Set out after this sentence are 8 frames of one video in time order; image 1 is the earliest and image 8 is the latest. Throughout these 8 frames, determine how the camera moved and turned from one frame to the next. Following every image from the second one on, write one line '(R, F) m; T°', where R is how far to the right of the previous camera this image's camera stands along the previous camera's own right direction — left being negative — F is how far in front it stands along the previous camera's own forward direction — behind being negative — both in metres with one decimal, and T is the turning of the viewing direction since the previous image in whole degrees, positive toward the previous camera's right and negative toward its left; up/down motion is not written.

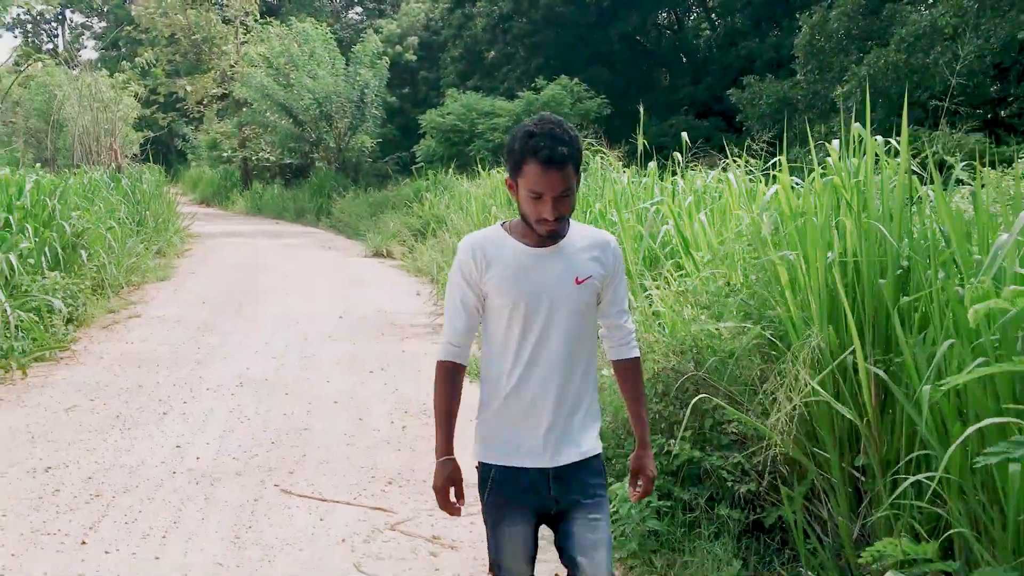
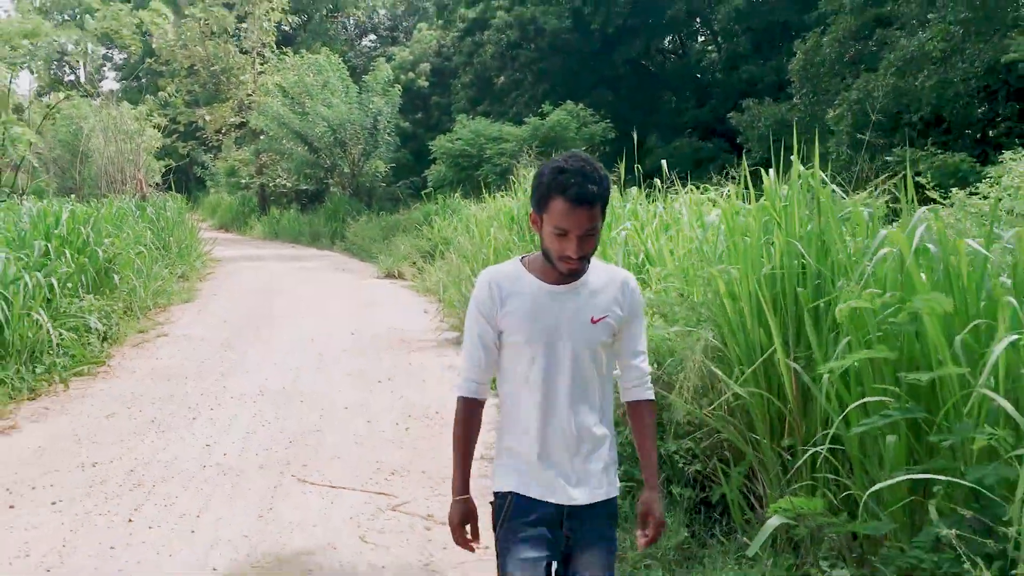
(+0.1, -0.6) m; -1°
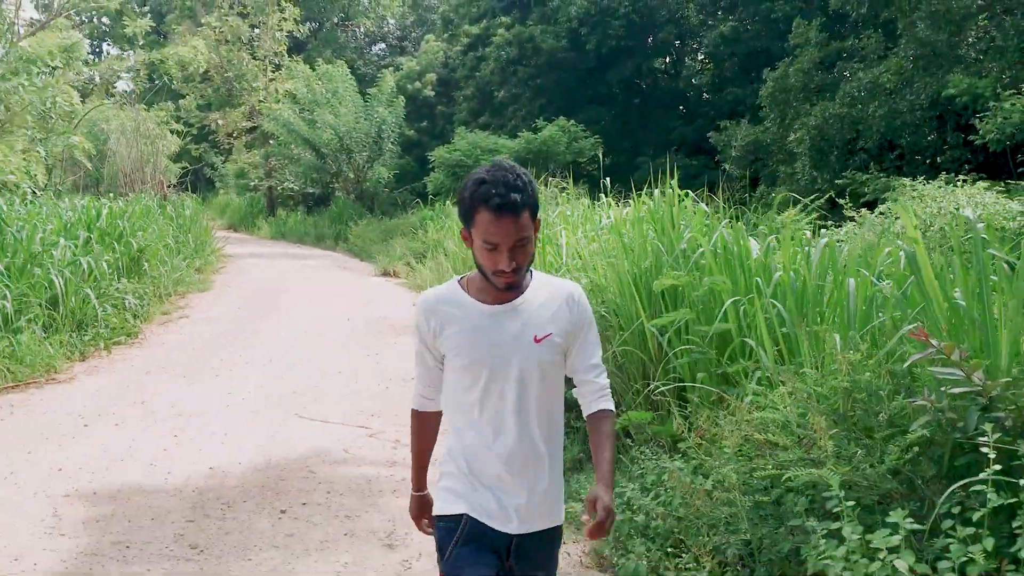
(+0.3, -1.4) m; 0°
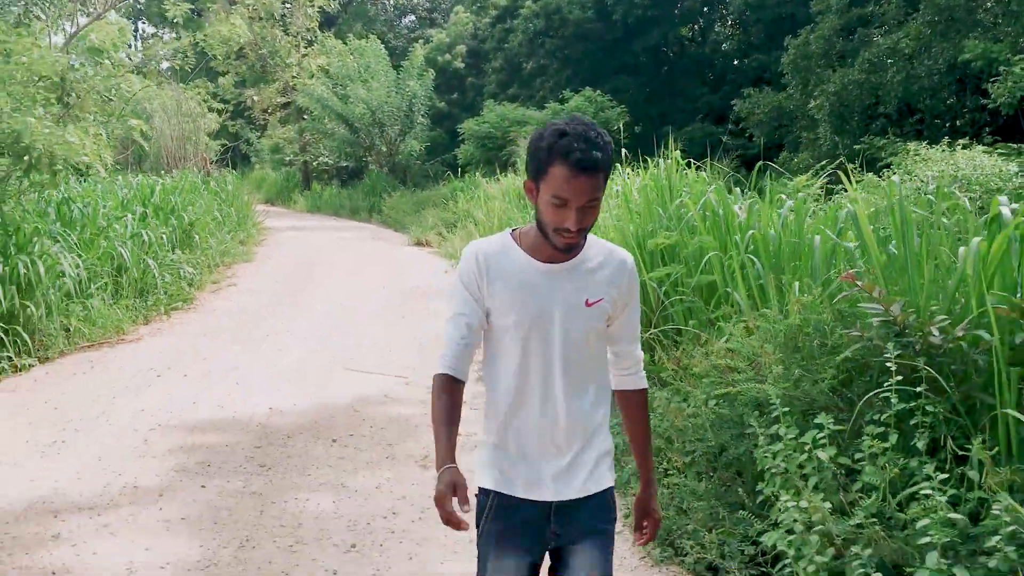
(+0.1, -0.7) m; -2°
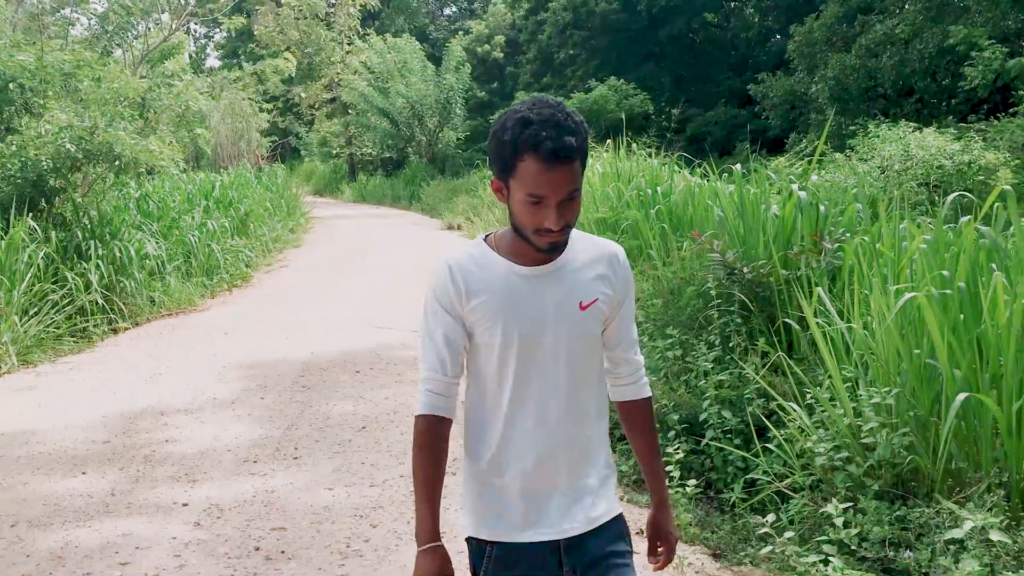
(+0.5, -1.5) m; -3°
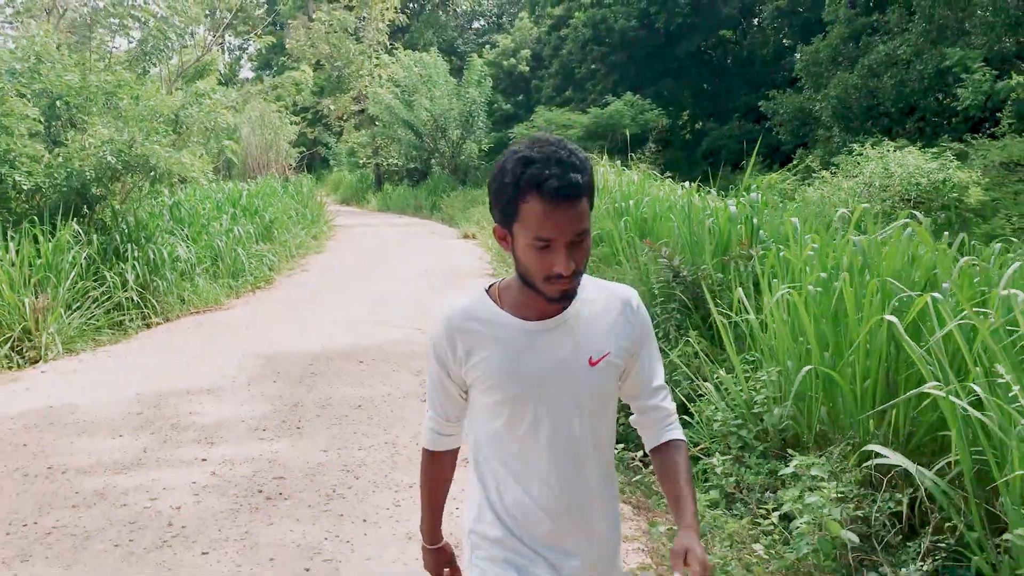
(+0.3, -0.8) m; -2°
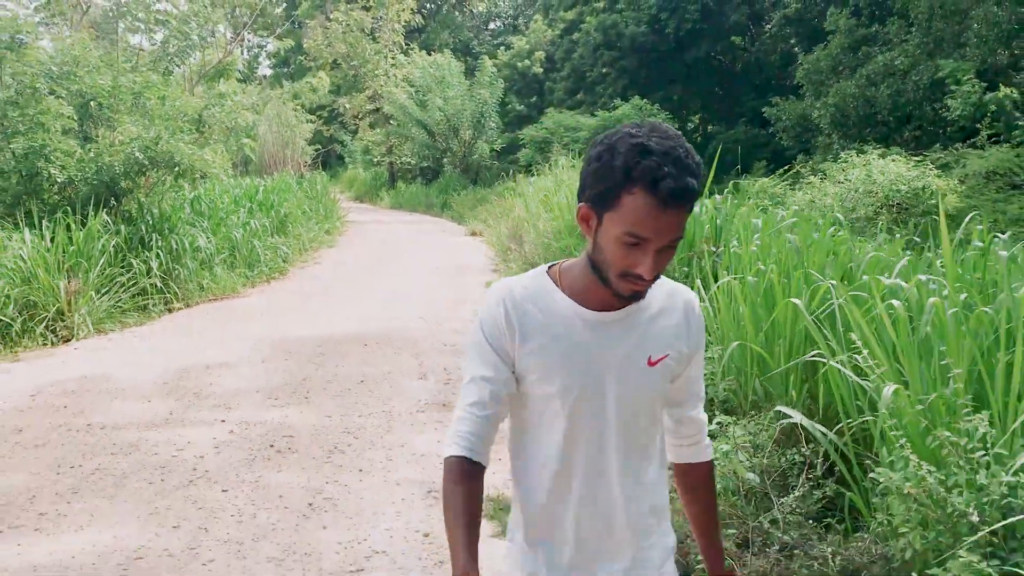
(+0.2, -0.6) m; -1°
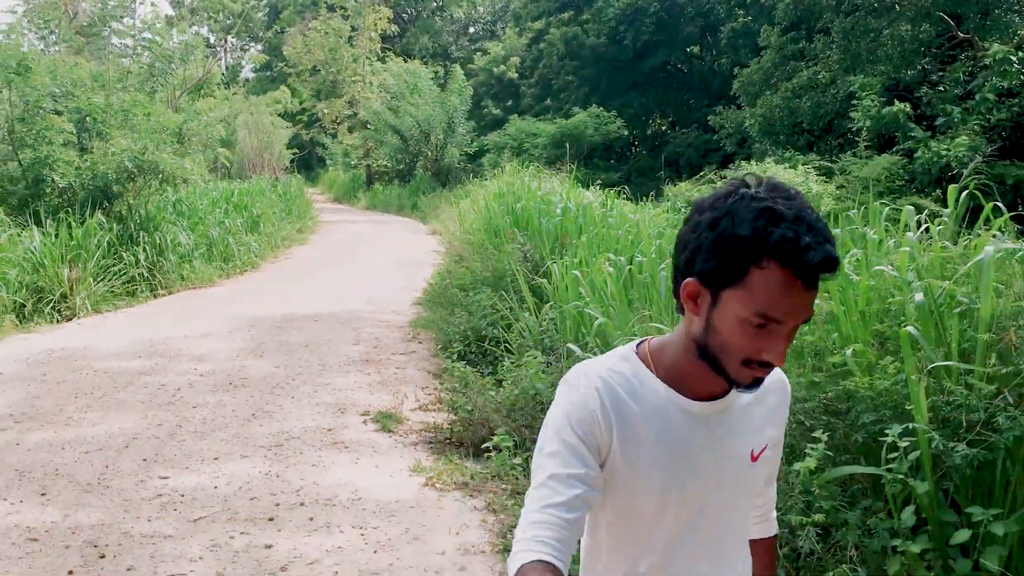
(+0.6, -1.8) m; +1°
